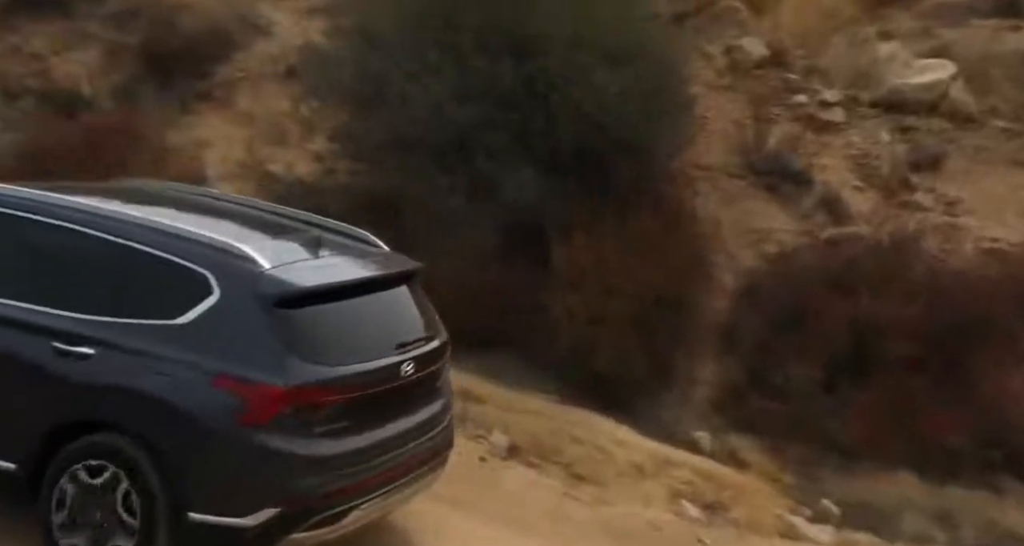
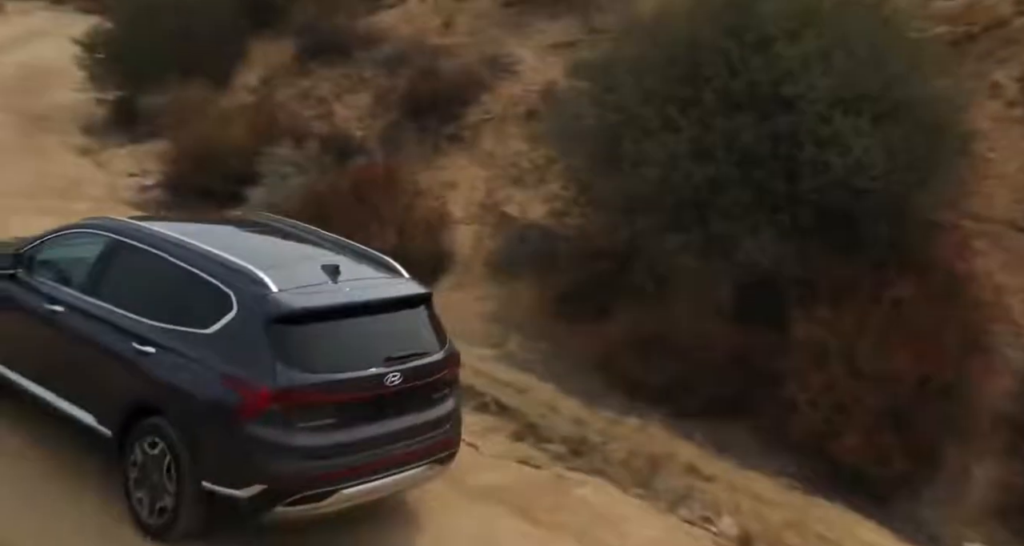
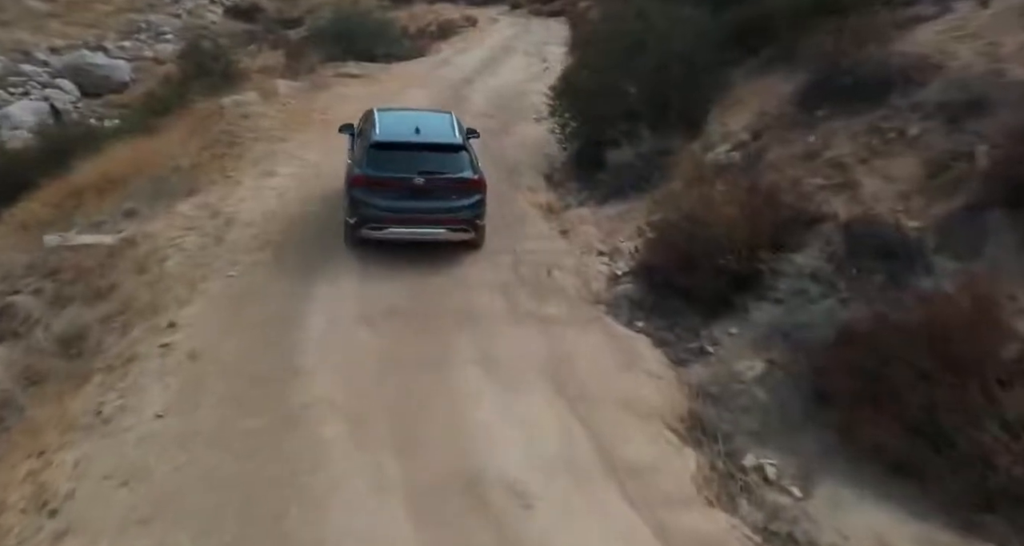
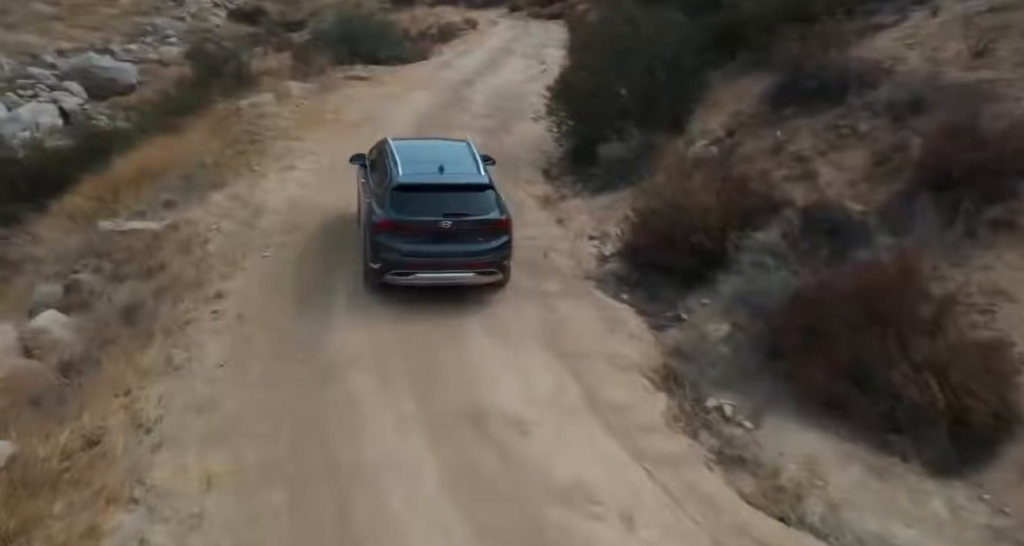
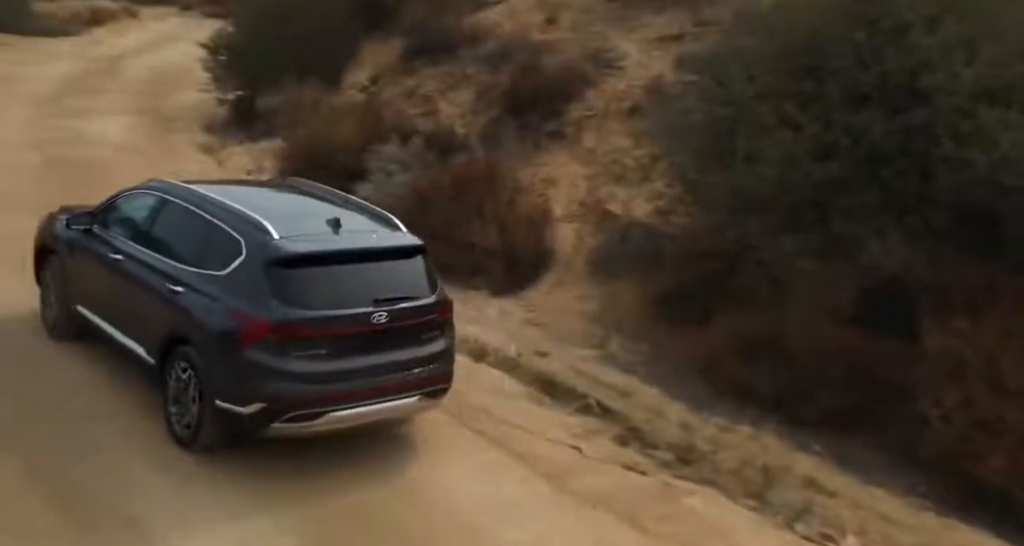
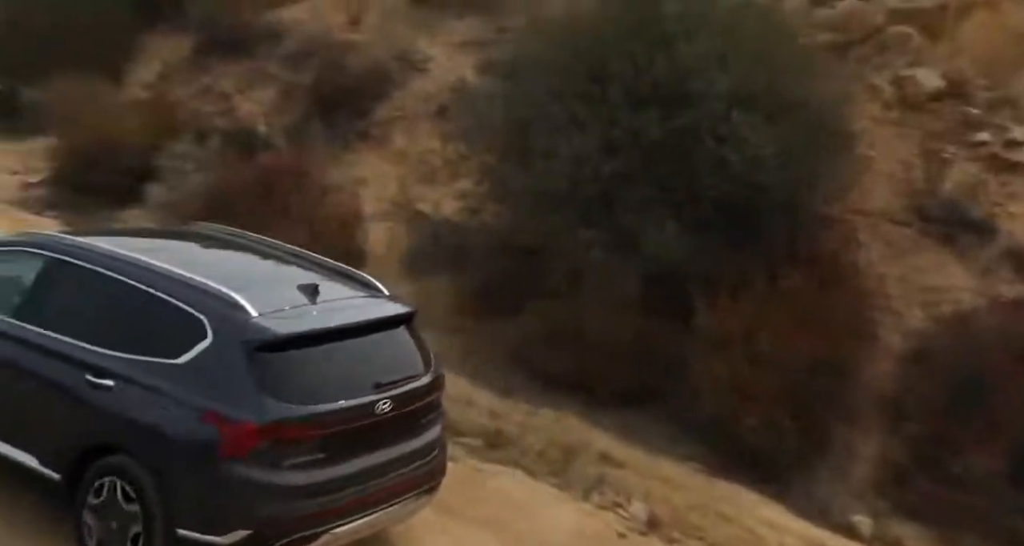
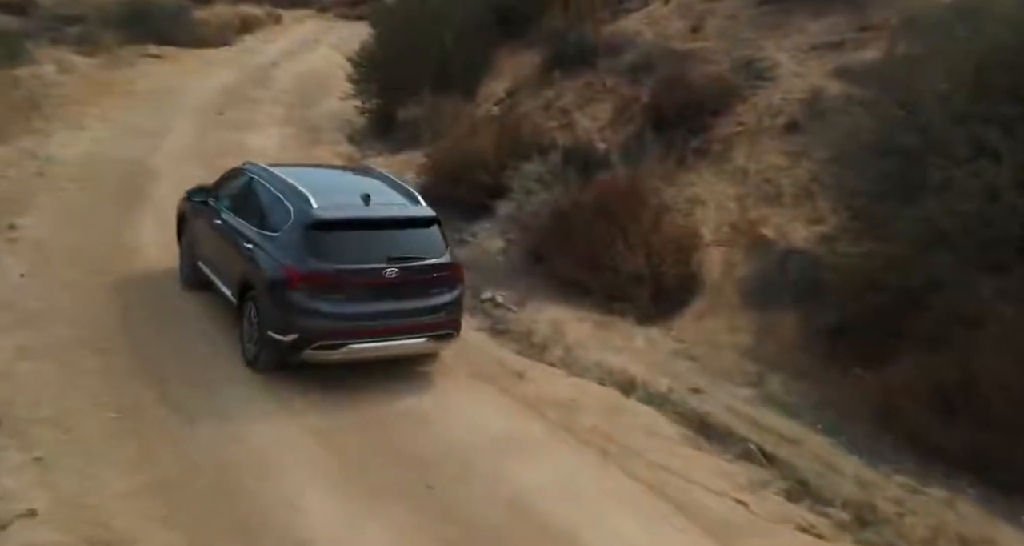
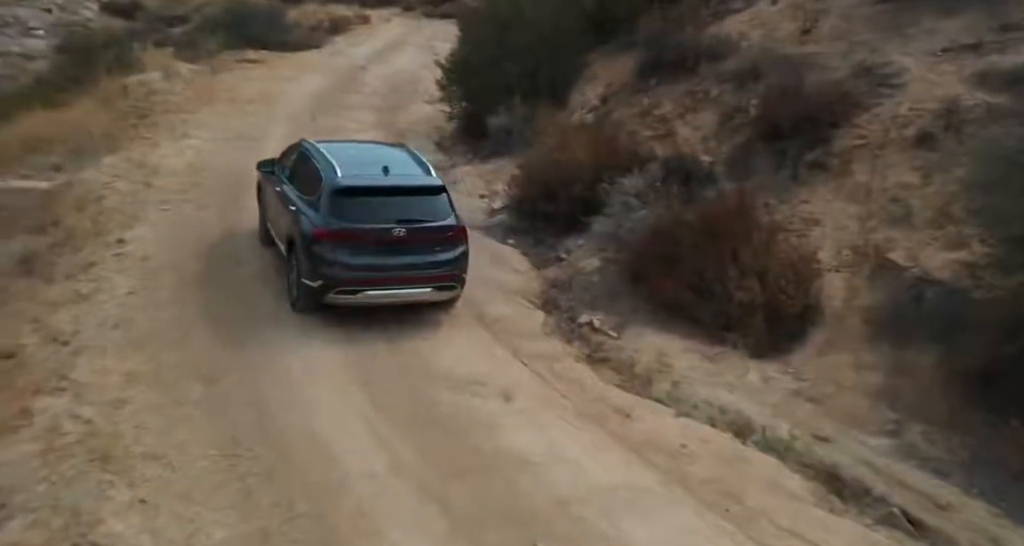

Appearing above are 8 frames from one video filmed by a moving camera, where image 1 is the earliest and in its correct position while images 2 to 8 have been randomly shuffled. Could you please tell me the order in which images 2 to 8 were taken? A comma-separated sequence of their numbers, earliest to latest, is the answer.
6, 2, 5, 7, 8, 4, 3
